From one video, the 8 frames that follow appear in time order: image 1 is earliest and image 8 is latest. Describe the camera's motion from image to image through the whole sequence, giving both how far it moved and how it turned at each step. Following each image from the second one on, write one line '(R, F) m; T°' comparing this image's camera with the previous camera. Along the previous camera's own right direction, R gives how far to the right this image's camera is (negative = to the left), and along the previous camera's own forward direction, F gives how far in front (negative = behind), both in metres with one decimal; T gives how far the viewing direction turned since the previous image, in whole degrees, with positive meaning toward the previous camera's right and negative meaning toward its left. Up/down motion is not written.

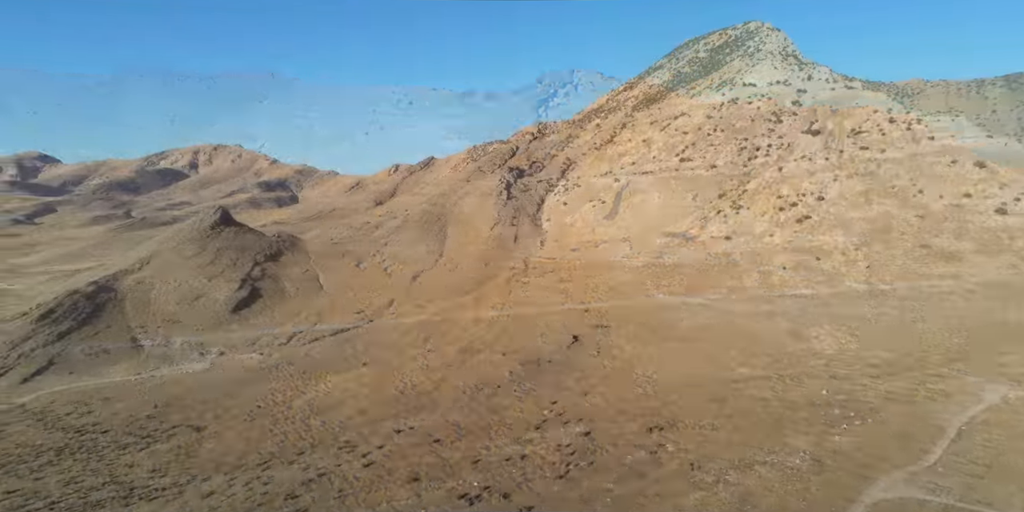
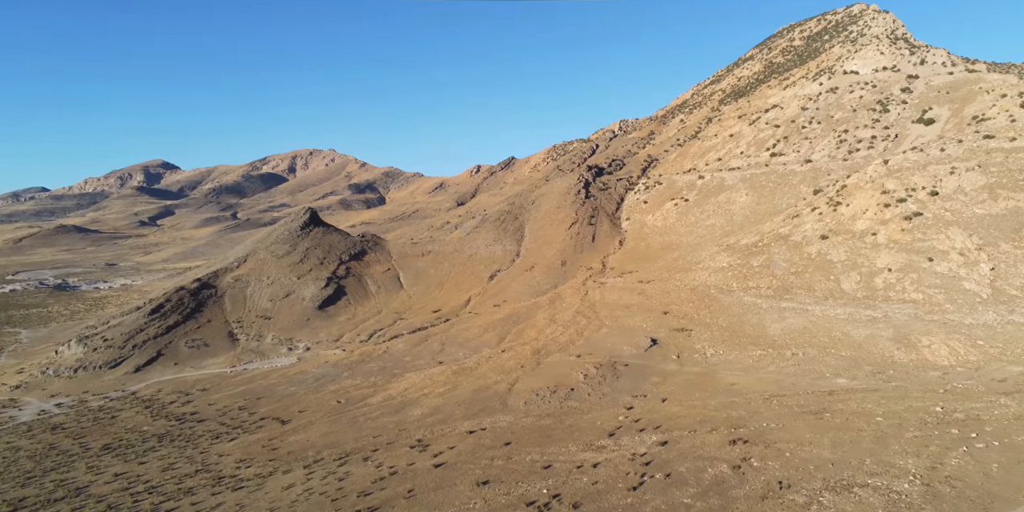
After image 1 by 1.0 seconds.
(+0.3, +1.2) m; -6°
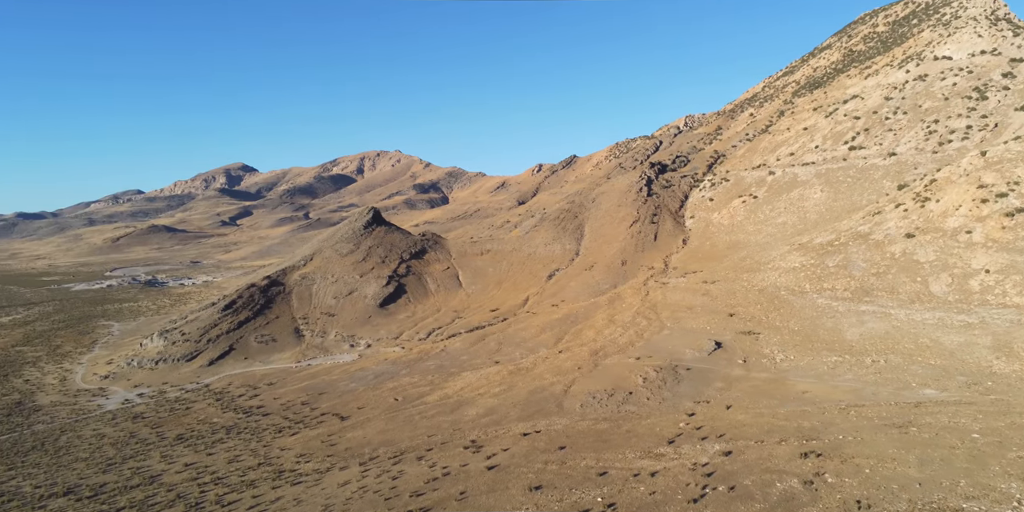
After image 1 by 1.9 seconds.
(+0.2, +1.0) m; -5°
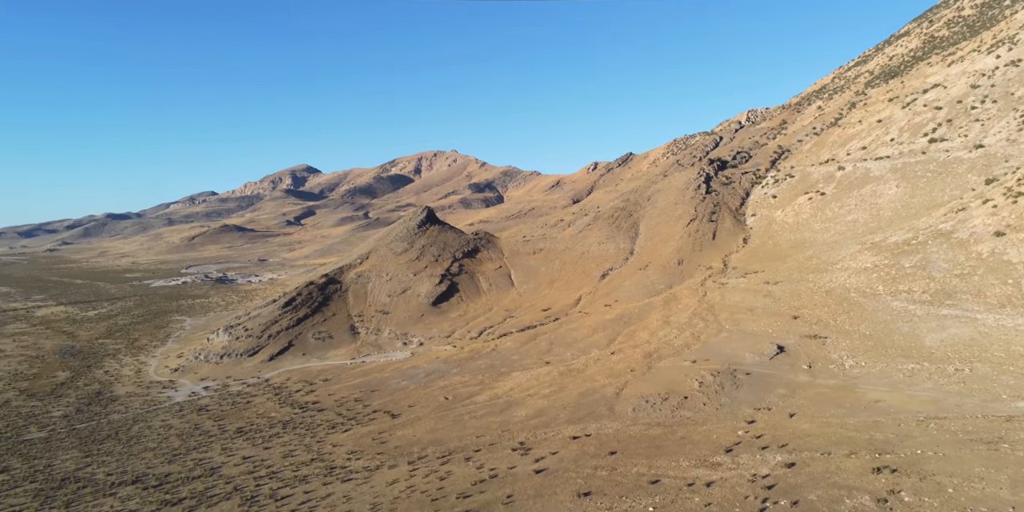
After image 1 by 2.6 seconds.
(+0.2, +1.0) m; -4°
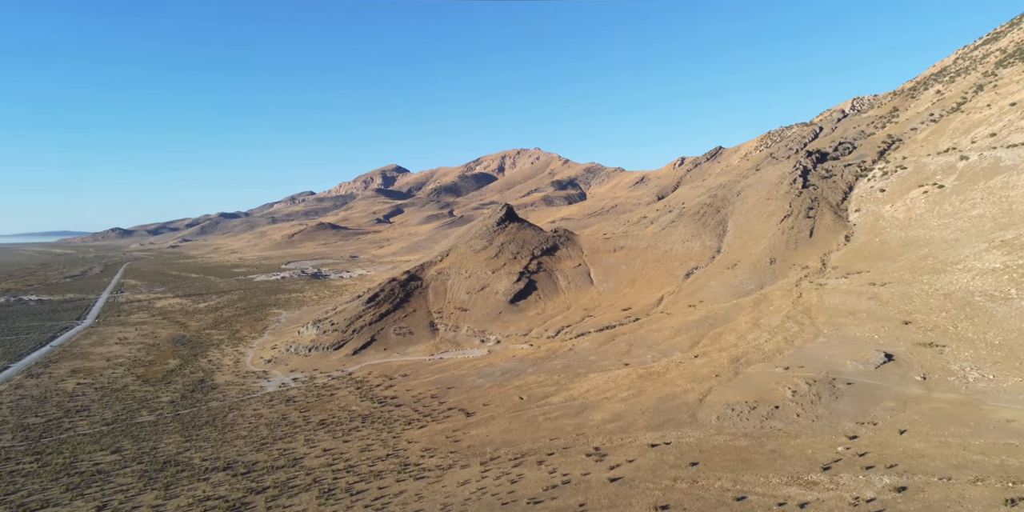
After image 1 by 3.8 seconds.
(+0.2, +1.6) m; -6°
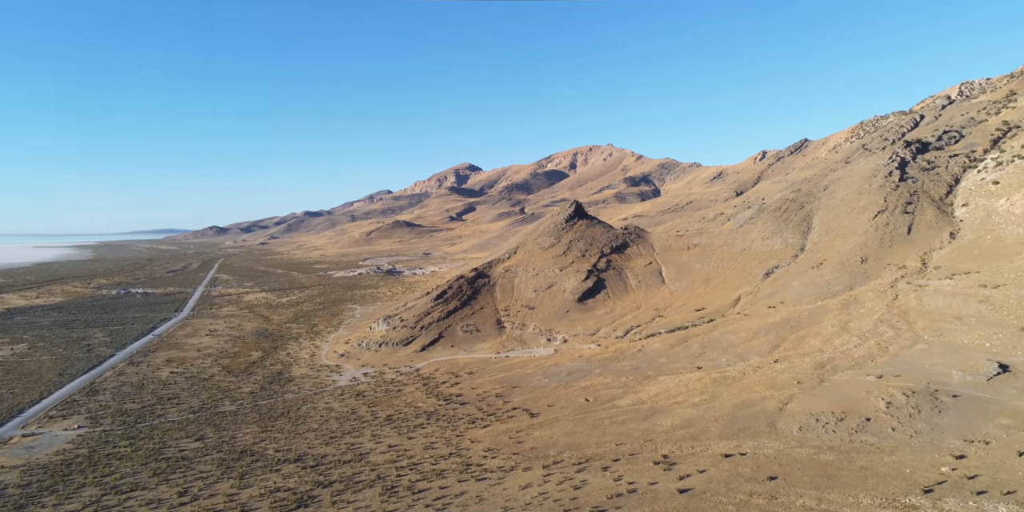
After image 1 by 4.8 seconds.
(+0.2, +1.5) m; -5°
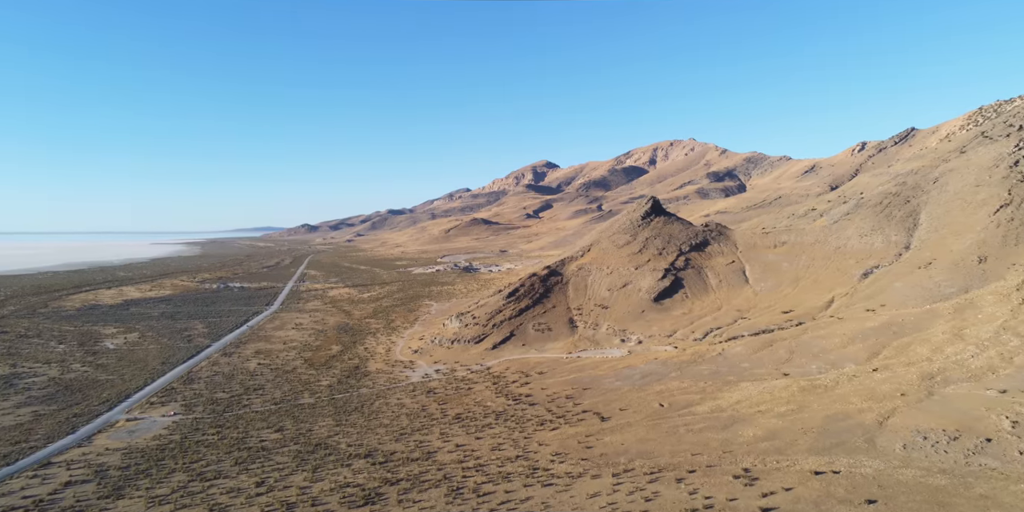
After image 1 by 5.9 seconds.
(+0.3, +1.9) m; -6°
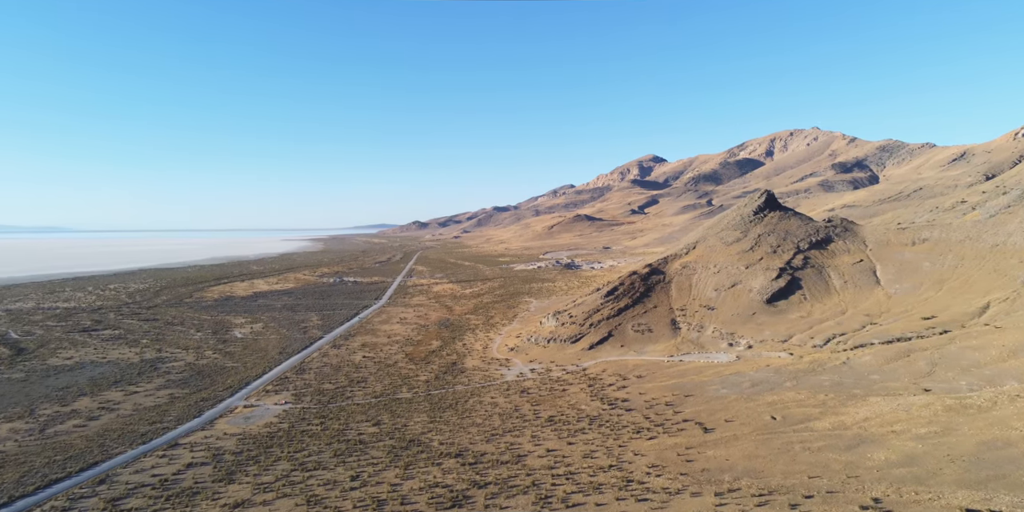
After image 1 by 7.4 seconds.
(+0.4, +3.0) m; -8°
